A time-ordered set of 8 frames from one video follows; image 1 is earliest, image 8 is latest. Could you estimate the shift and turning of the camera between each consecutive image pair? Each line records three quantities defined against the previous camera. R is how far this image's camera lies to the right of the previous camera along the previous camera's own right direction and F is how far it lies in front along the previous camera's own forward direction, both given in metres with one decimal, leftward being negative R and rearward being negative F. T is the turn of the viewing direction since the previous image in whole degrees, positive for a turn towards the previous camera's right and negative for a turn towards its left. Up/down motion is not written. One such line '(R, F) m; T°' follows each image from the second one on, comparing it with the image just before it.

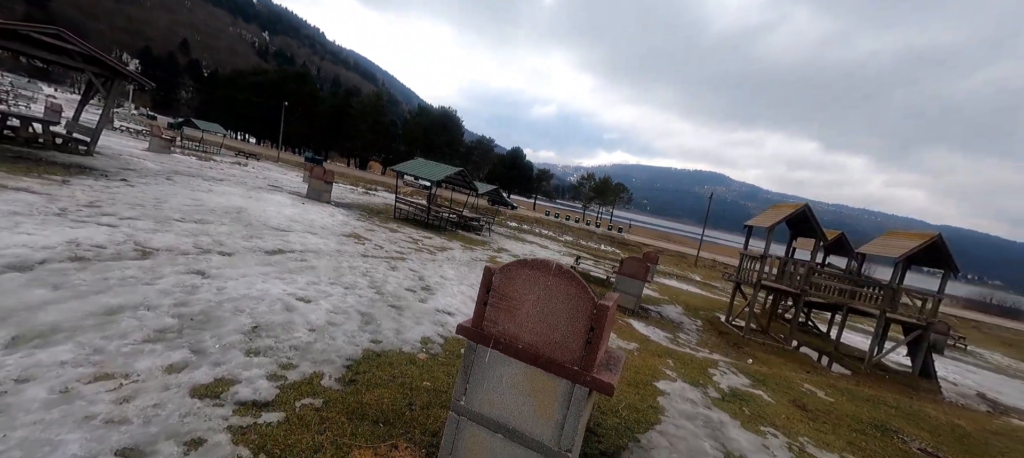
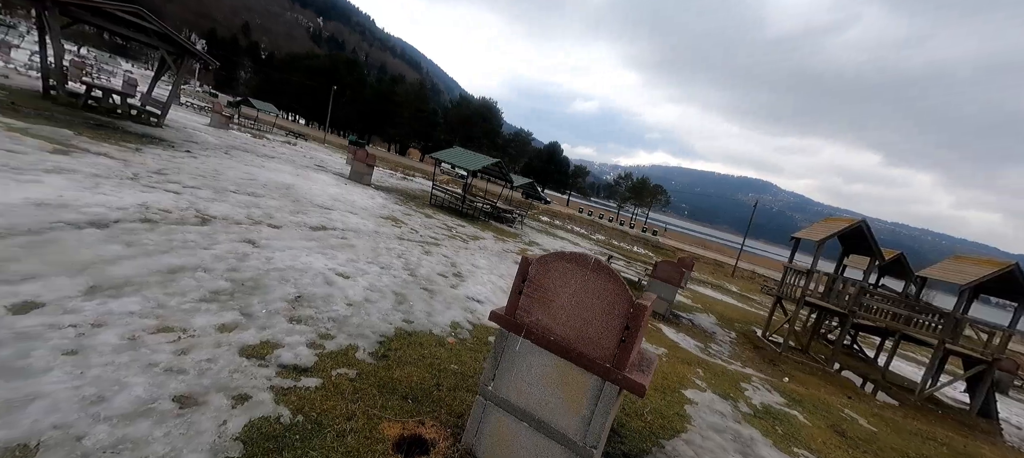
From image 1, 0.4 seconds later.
(-0.1, 0.0) m; -5°
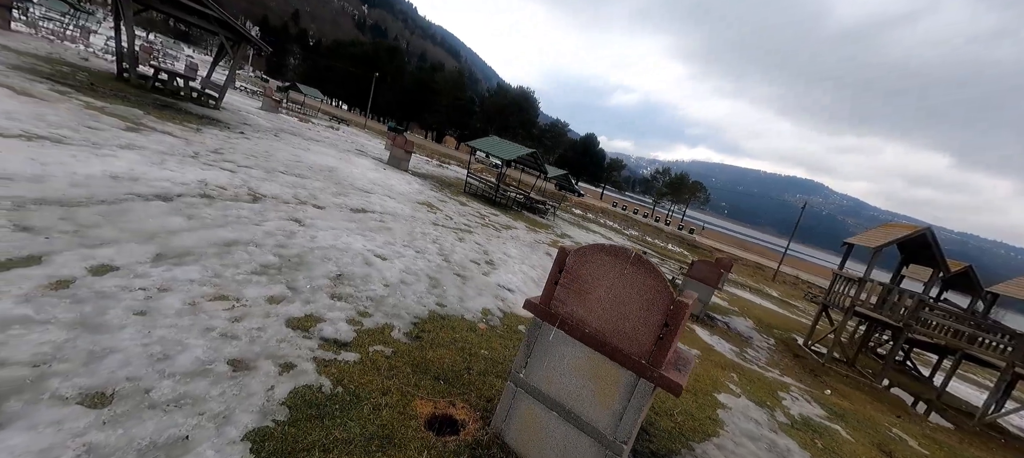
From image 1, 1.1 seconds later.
(-0.1, 0.0) m; -5°
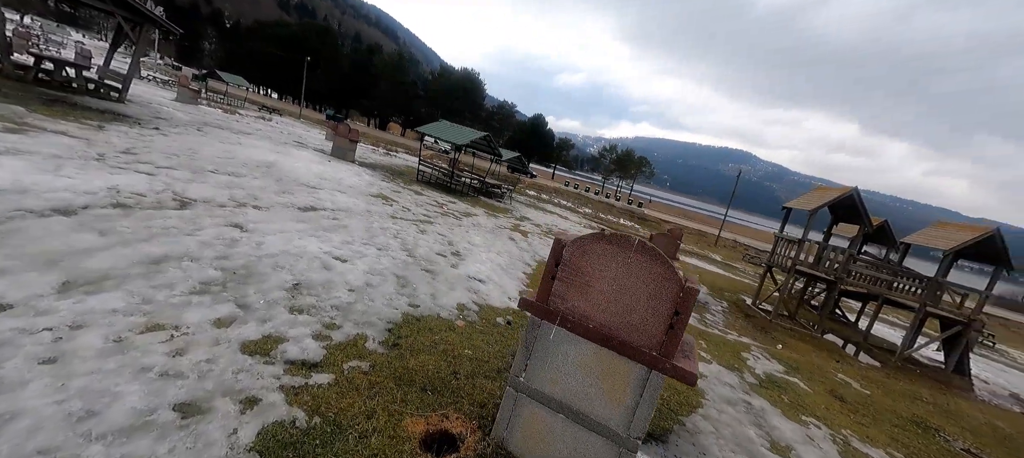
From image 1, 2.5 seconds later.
(-0.3, +0.3) m; +7°
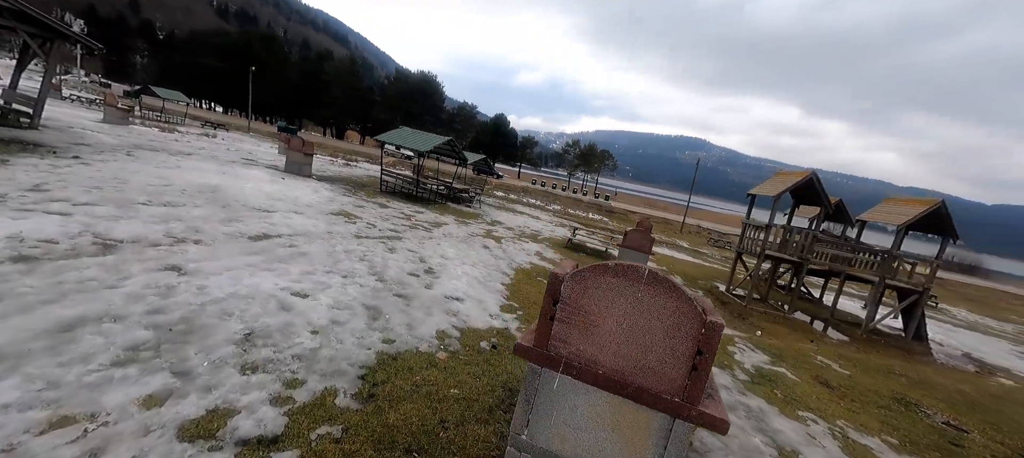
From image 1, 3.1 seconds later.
(-0.1, +0.4) m; +4°
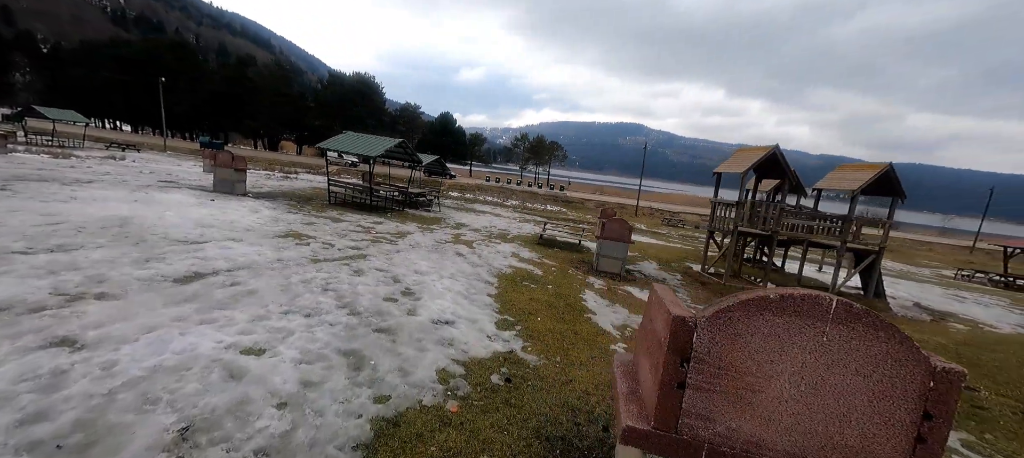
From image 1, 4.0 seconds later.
(-0.6, +0.9) m; +7°
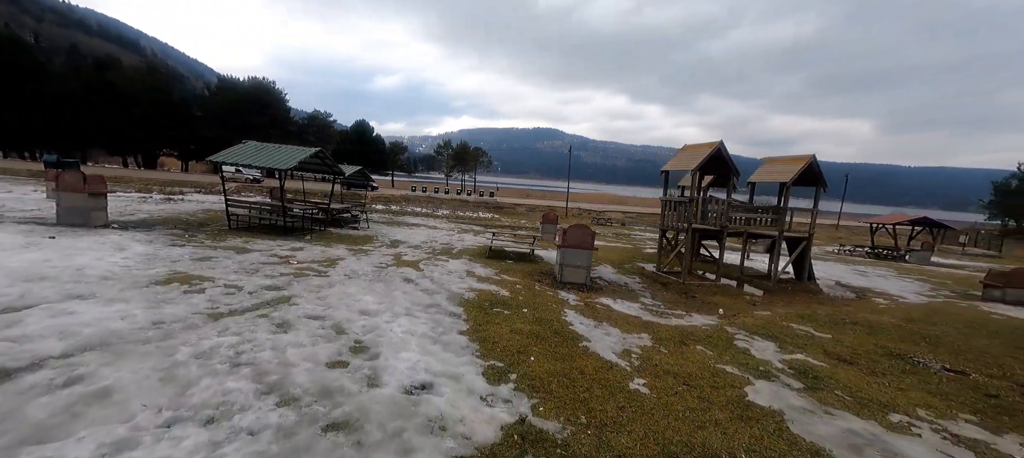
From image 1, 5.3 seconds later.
(-0.8, +1.5) m; +11°
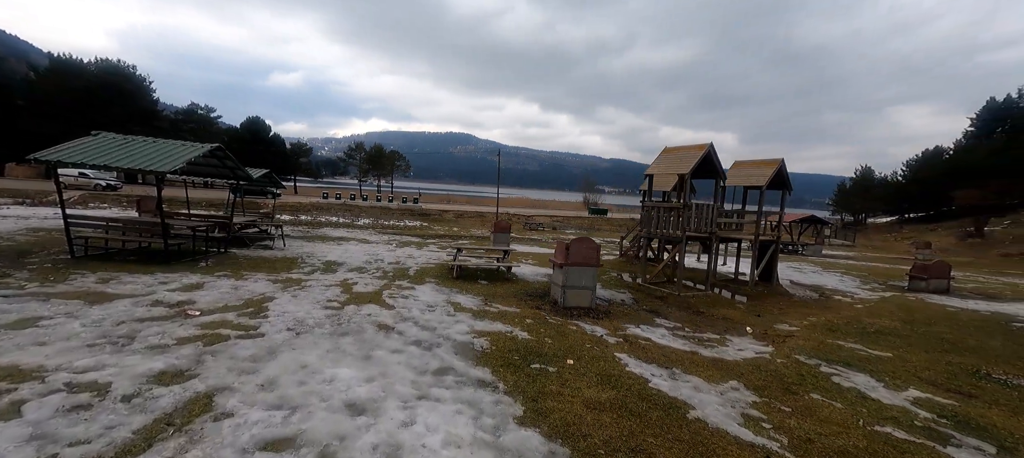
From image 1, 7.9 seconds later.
(-1.9, +2.5) m; +13°
